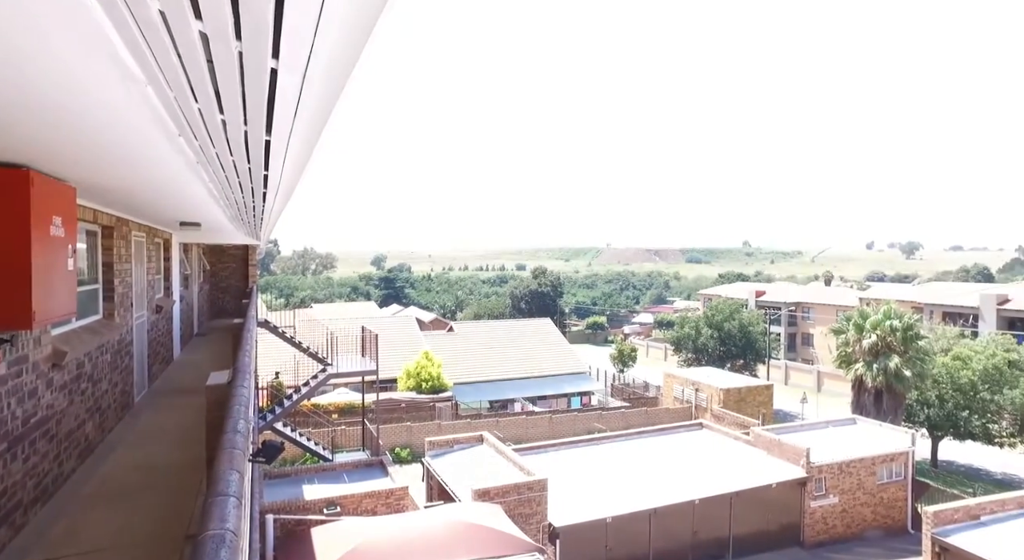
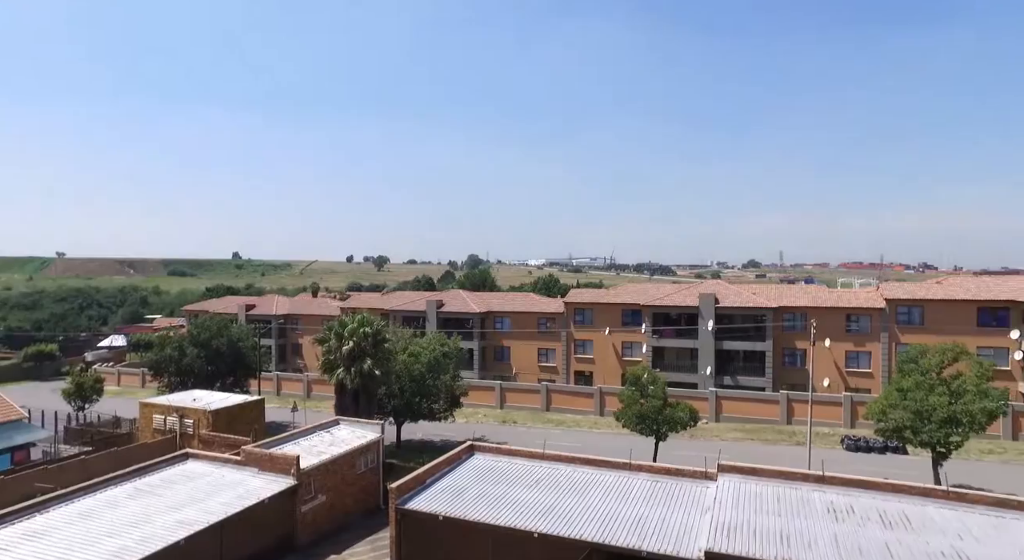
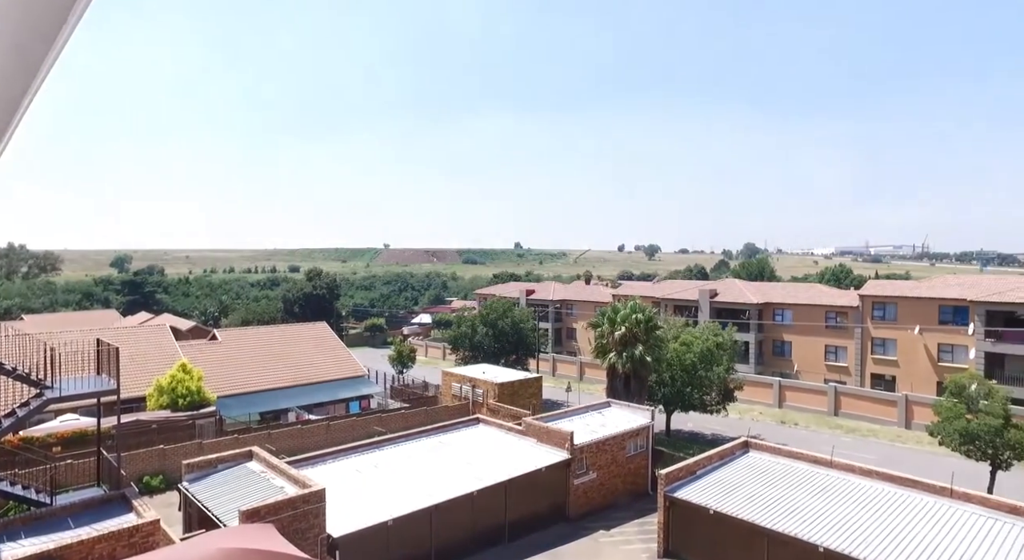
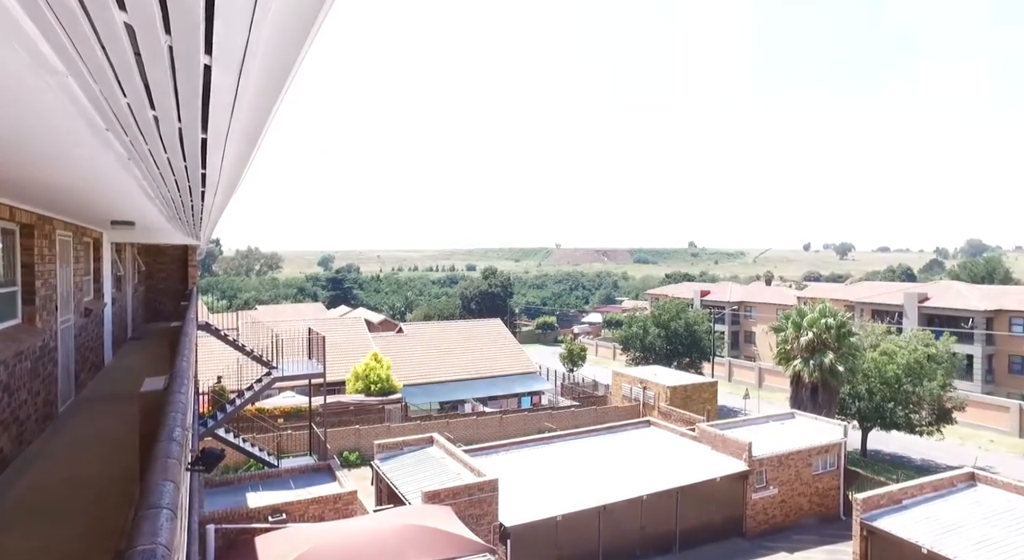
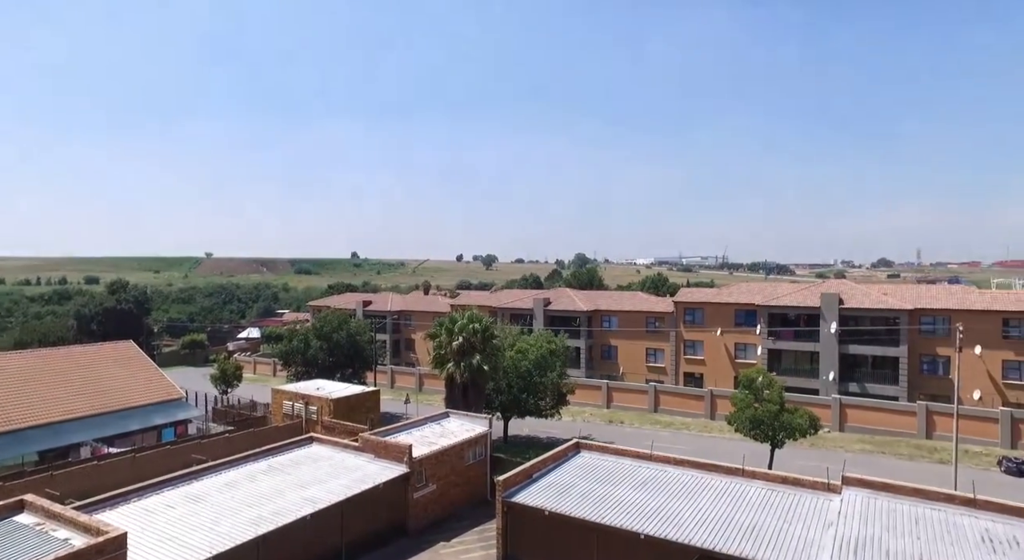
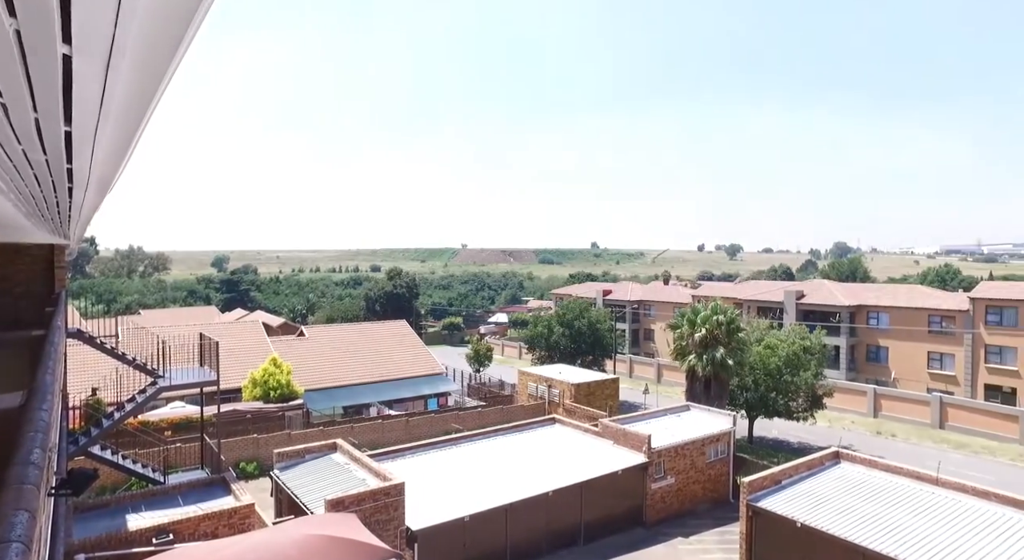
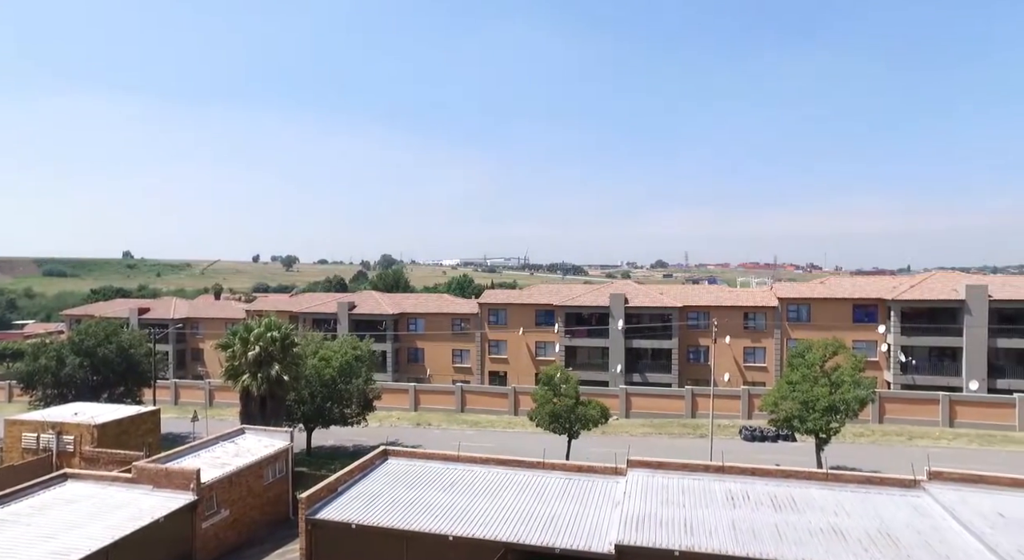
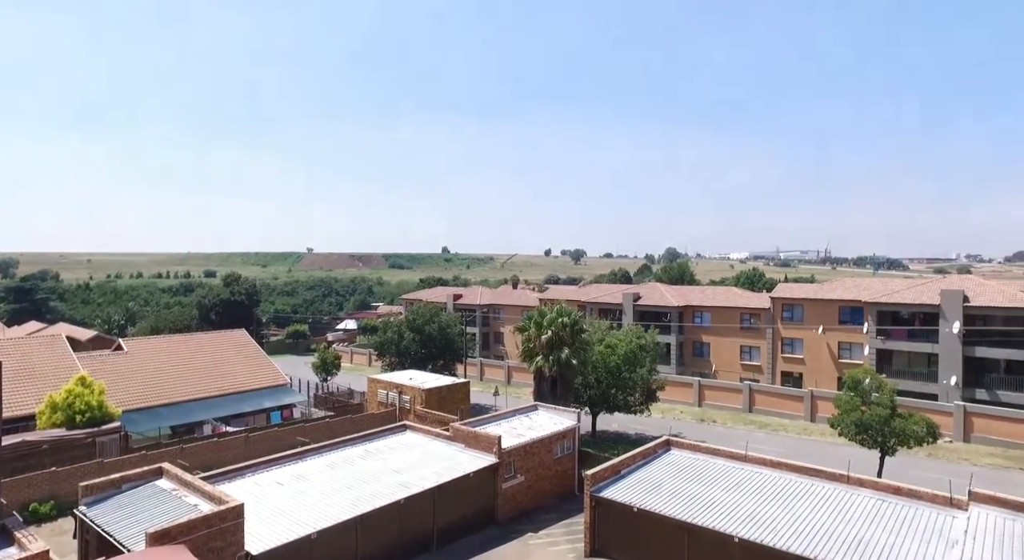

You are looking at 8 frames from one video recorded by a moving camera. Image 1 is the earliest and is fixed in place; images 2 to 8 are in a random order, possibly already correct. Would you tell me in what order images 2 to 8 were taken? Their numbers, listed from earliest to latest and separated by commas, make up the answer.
4, 6, 3, 8, 5, 2, 7
